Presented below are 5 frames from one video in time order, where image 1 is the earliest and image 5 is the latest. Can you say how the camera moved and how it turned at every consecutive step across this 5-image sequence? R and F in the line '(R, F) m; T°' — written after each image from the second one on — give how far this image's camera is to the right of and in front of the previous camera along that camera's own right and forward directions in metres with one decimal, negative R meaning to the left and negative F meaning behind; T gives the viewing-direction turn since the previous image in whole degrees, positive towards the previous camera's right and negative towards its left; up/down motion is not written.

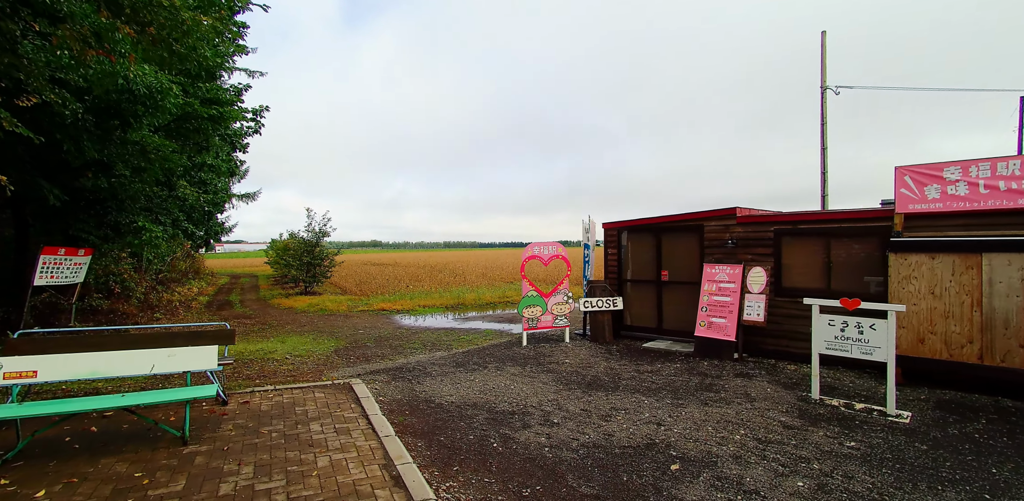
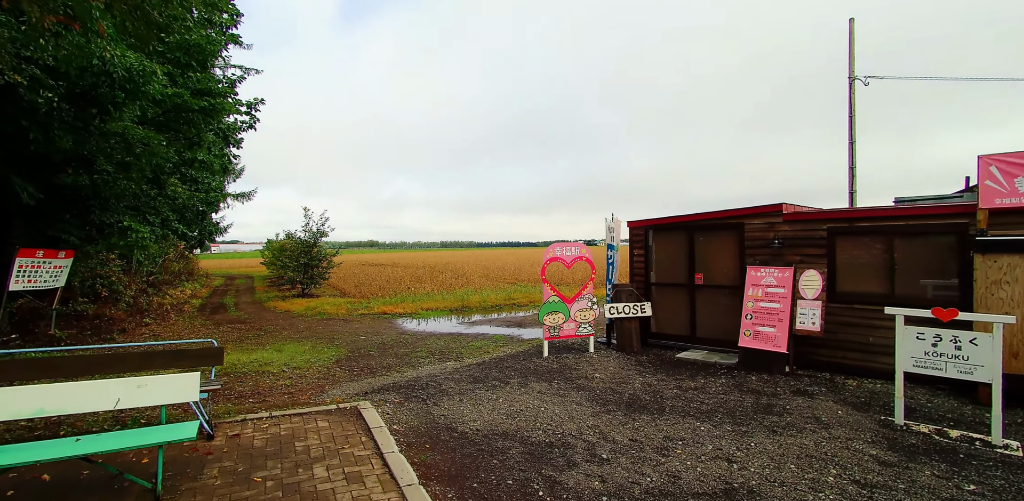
(-0.3, +0.8) m; 0°
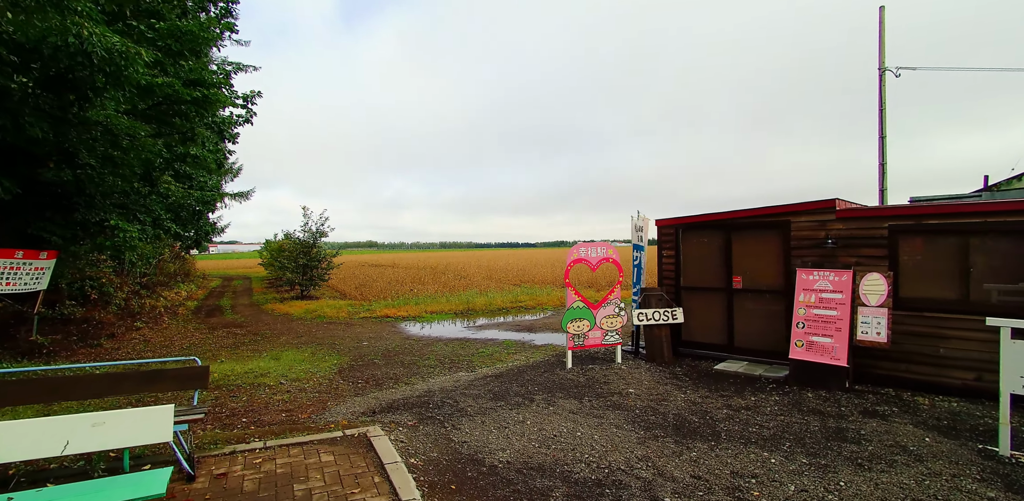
(-0.3, +0.7) m; 0°
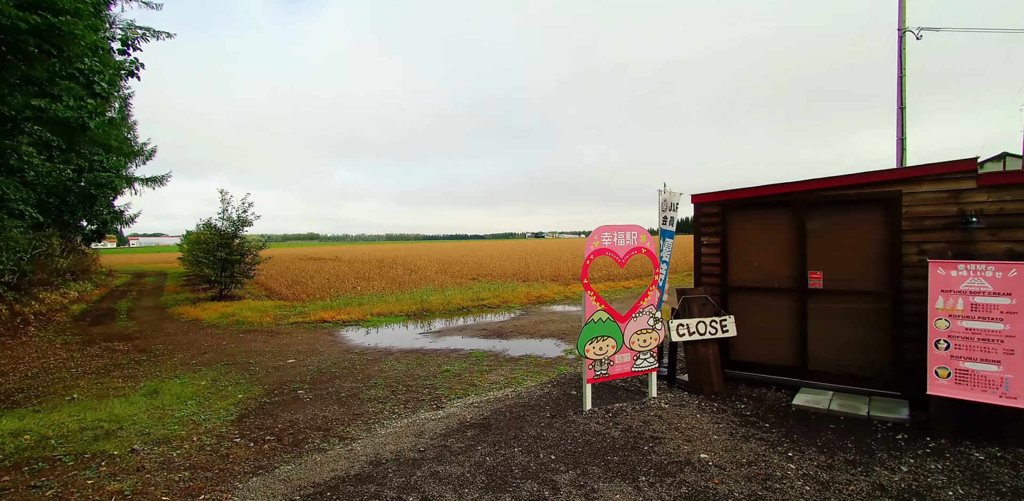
(-0.4, +2.3) m; +6°
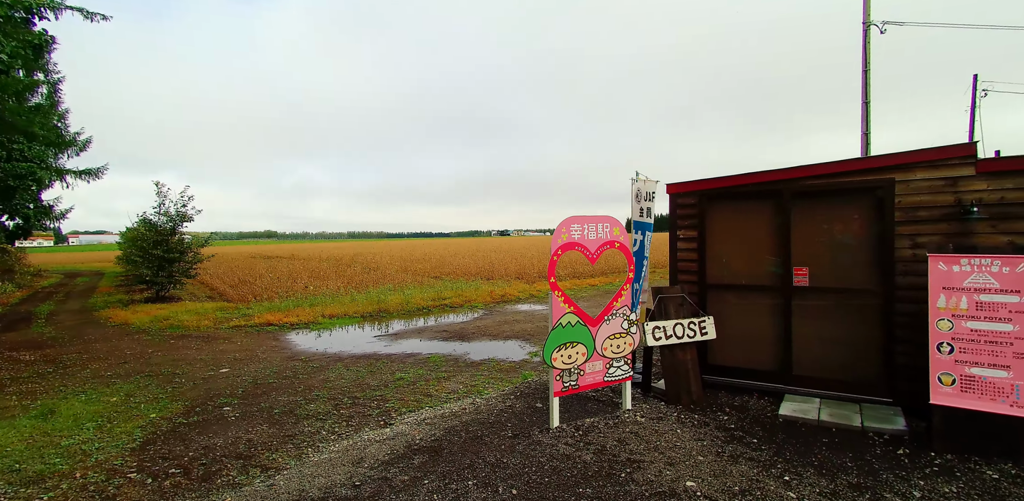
(+0.1, +0.6) m; +4°
